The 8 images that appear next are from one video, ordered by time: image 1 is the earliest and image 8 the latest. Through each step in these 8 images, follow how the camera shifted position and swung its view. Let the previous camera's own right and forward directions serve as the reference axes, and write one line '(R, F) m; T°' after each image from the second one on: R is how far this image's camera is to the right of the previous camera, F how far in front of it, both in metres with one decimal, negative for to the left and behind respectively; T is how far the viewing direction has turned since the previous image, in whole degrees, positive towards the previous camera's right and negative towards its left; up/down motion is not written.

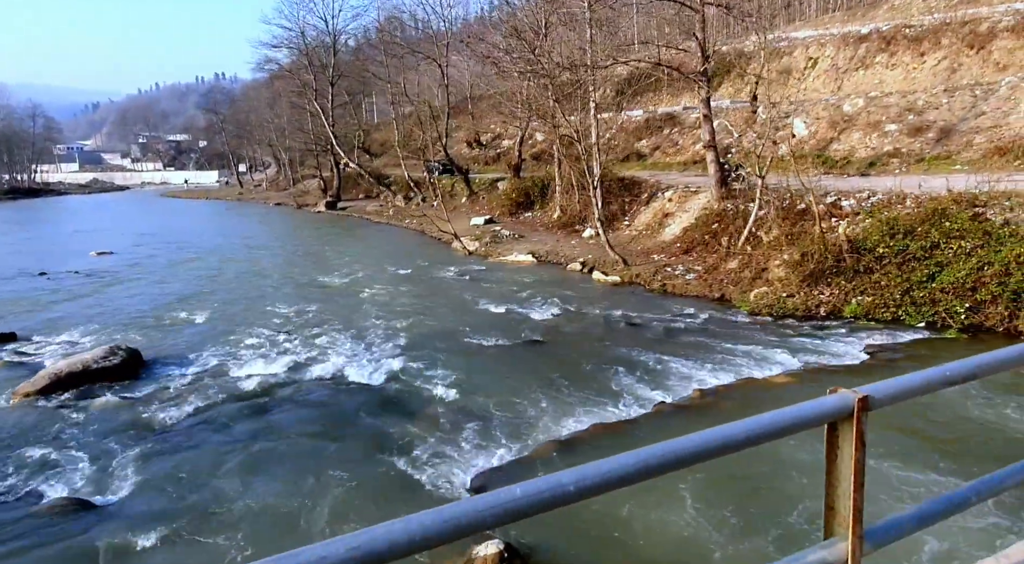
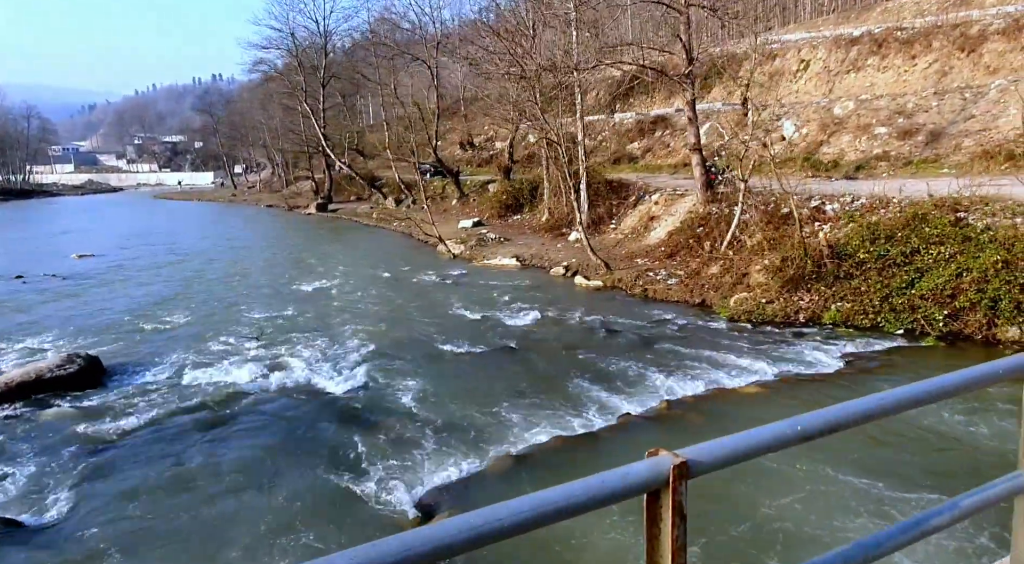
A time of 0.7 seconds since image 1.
(+0.4, +0.2) m; 0°
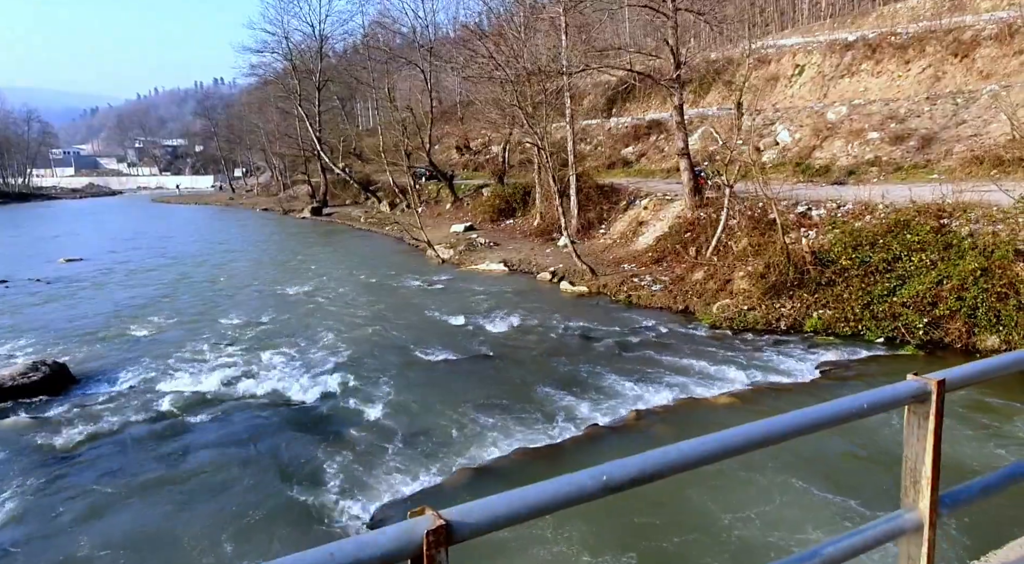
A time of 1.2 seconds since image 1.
(+0.3, +0.1) m; 0°
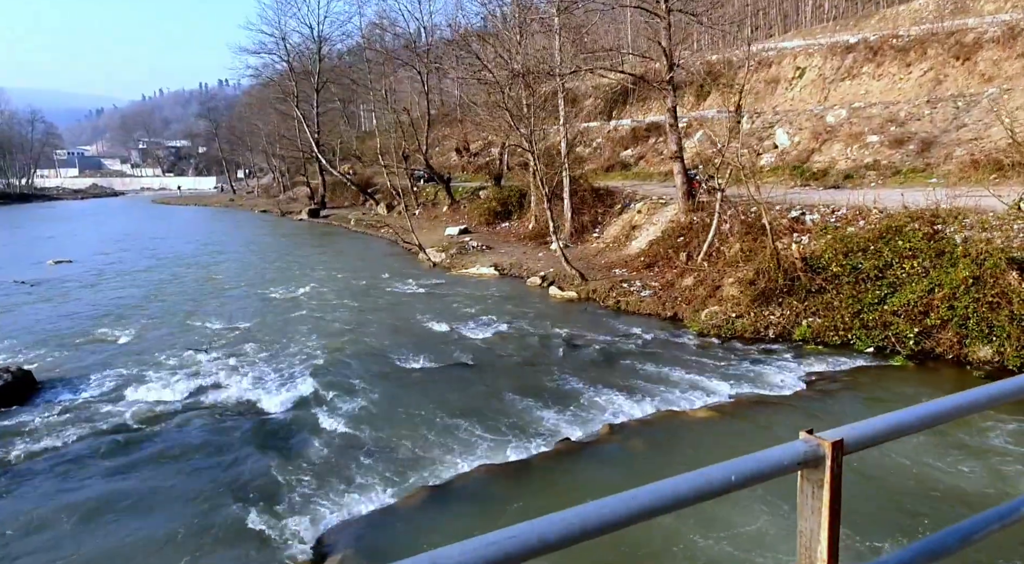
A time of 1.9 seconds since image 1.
(+0.3, +0.3) m; 0°
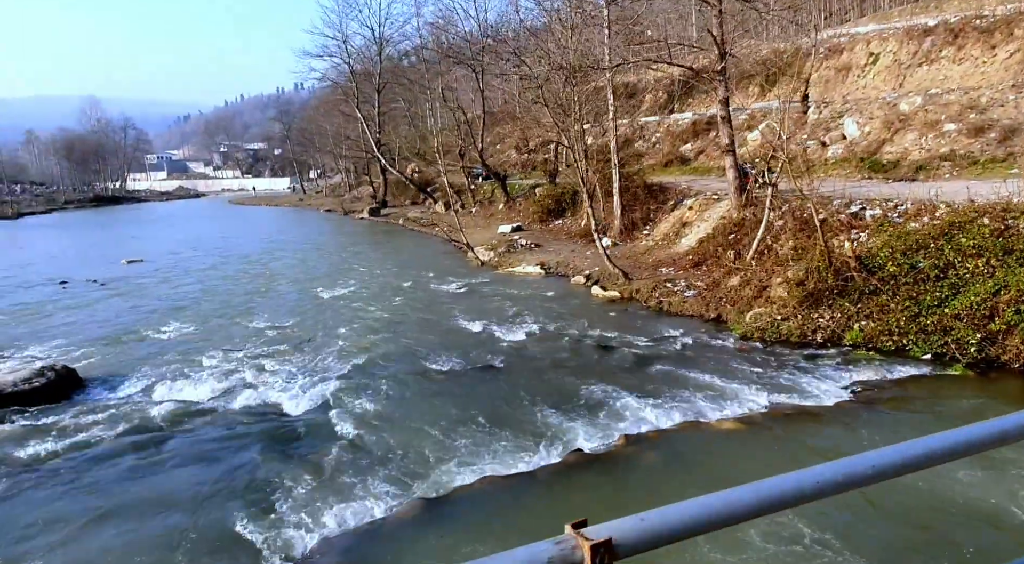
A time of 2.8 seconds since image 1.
(+0.5, +0.3) m; -5°
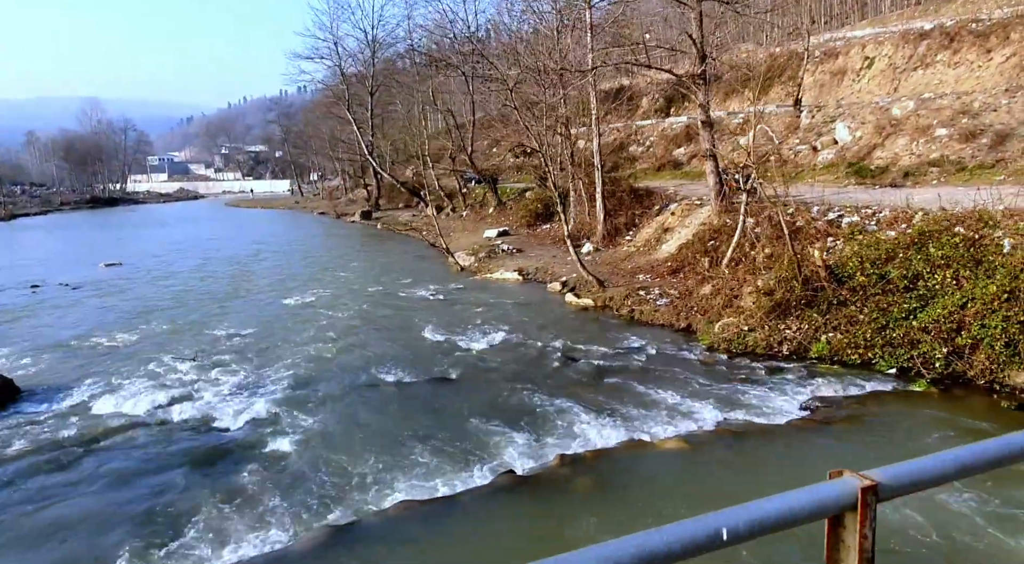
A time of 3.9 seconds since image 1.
(+0.6, +0.3) m; 0°
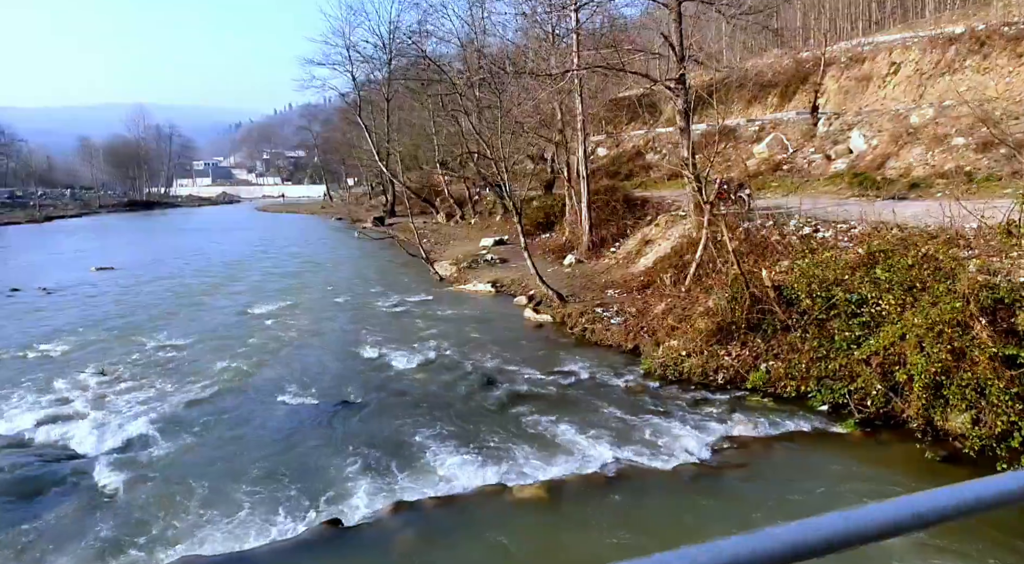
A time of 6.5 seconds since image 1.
(+1.6, +0.7) m; -3°
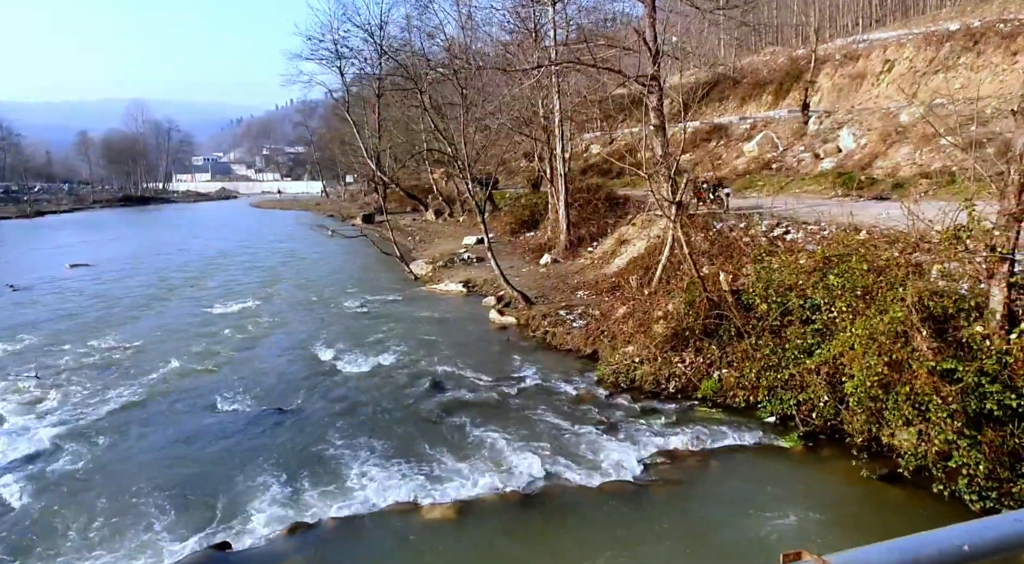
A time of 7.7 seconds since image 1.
(+0.7, +0.4) m; 0°
